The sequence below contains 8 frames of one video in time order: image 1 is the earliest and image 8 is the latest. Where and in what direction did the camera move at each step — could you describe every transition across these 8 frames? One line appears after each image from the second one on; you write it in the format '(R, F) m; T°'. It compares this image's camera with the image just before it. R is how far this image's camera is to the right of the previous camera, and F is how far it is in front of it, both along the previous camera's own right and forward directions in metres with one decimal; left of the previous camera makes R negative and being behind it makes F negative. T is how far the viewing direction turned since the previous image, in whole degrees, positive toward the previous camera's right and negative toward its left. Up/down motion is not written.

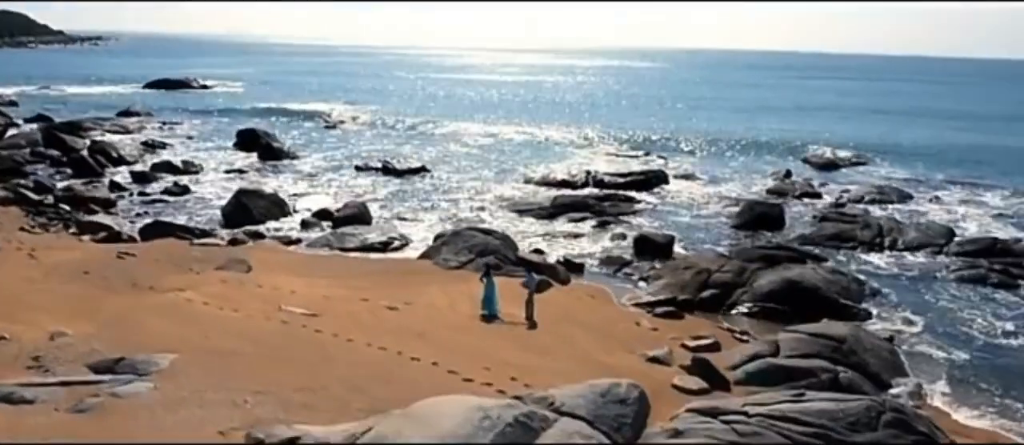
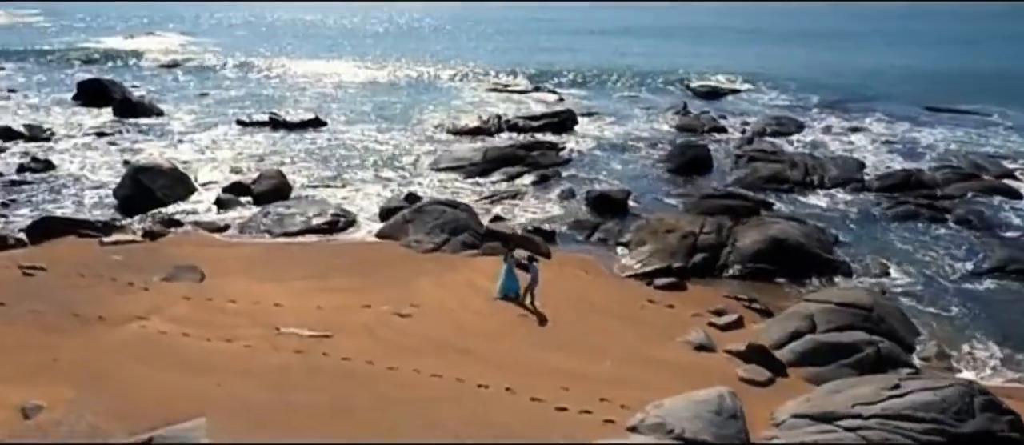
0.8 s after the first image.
(-3.8, +2.1) m; +13°
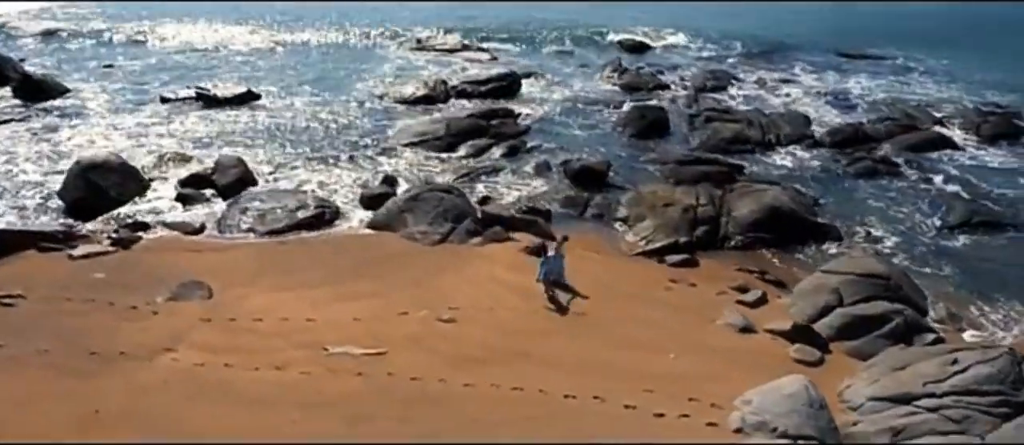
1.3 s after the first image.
(-3.0, +0.7) m; +8°
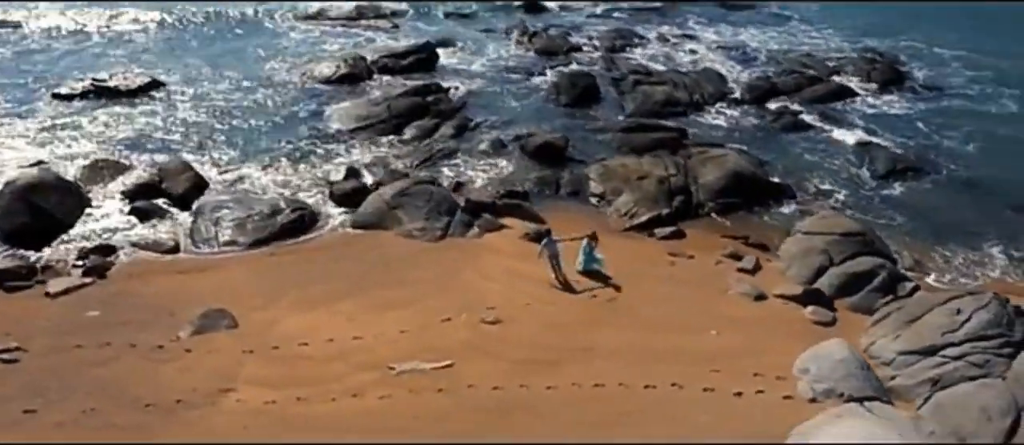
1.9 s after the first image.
(-3.4, +0.2) m; +11°
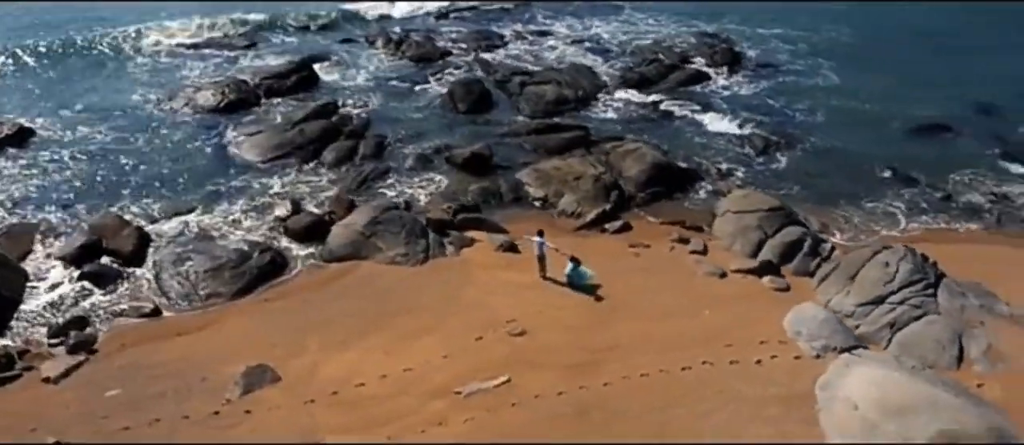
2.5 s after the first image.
(-4.2, -0.7) m; +14°
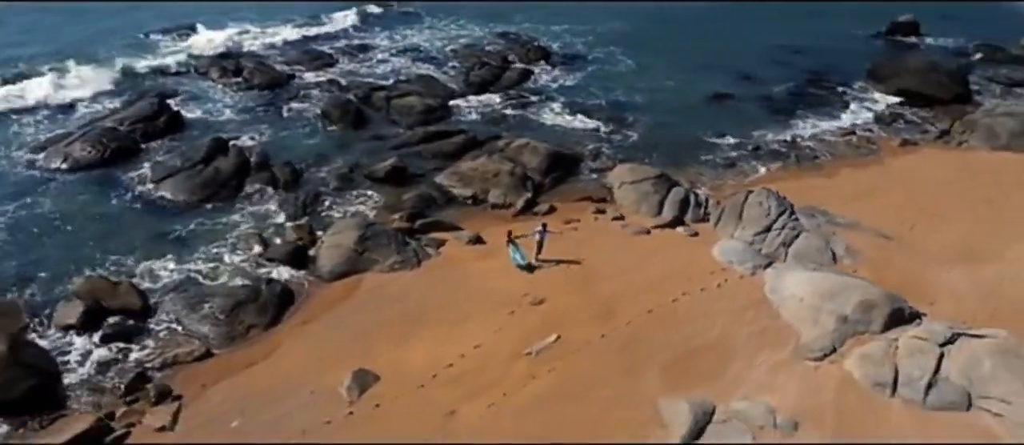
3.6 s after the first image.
(-6.7, -2.7) m; +19°
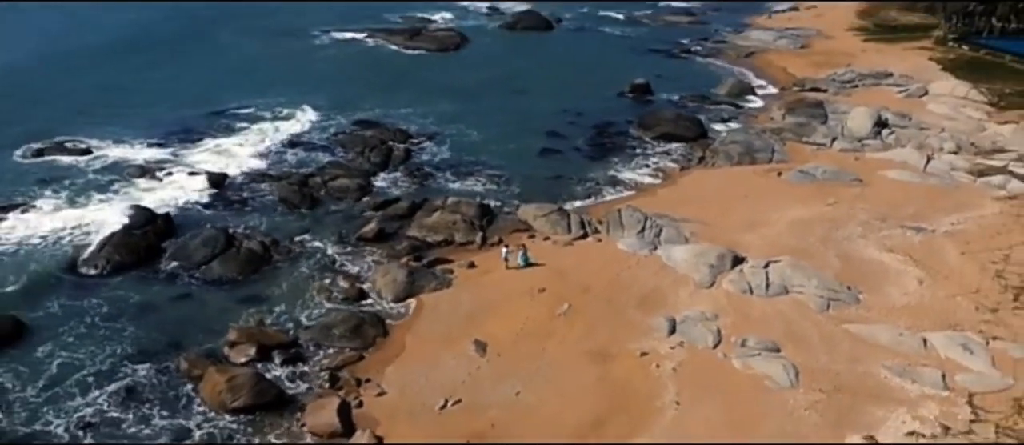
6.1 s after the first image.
(-11.3, -10.2) m; +20°
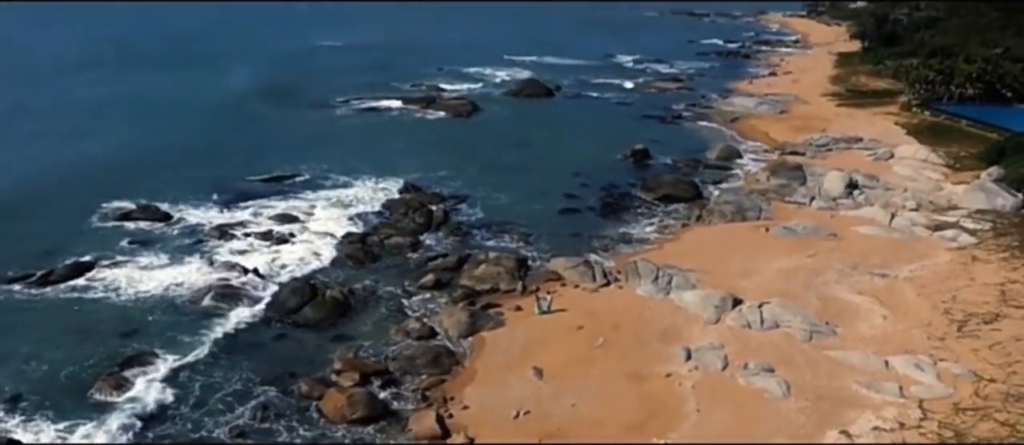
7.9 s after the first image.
(-2.9, -7.7) m; +1°
